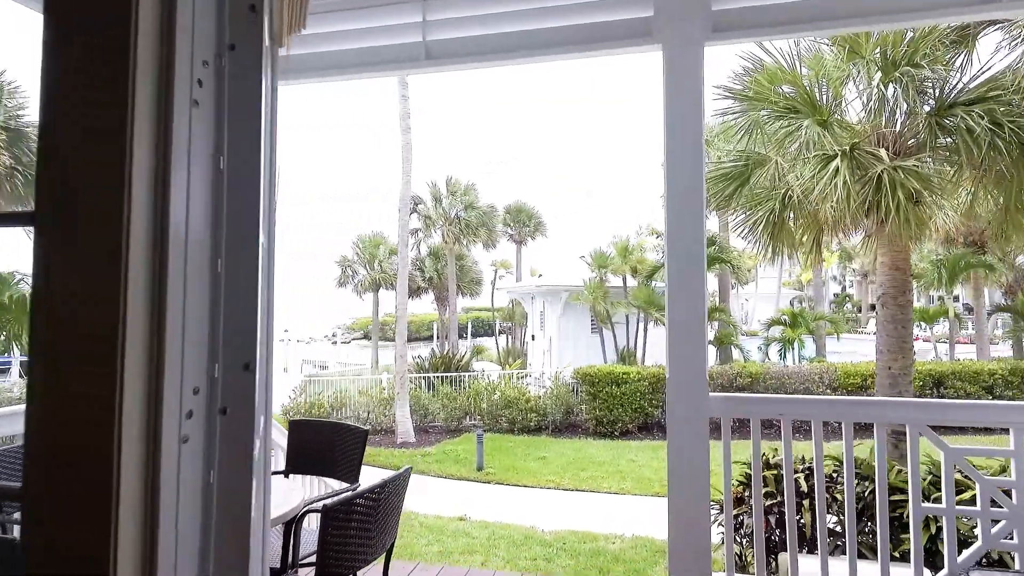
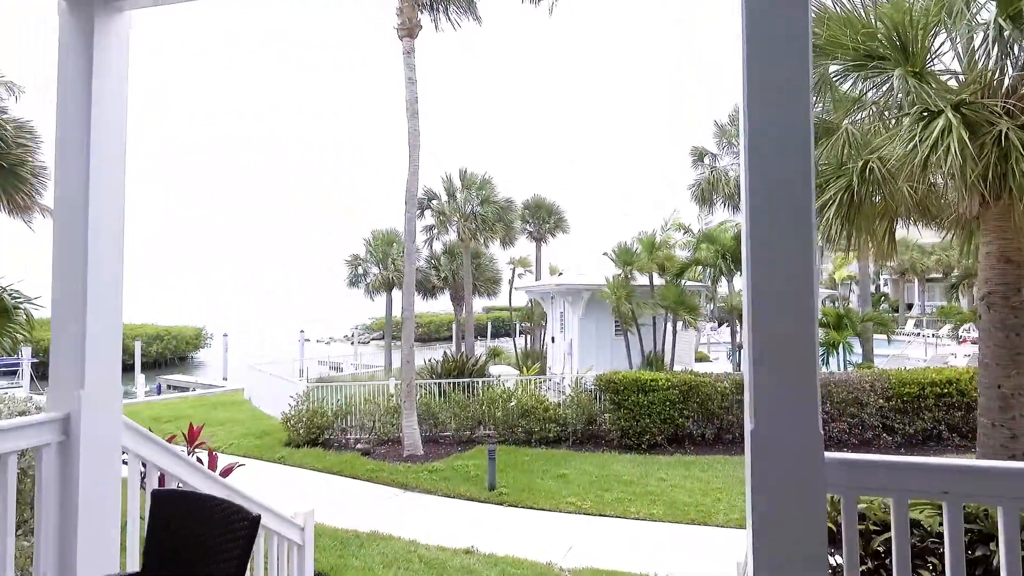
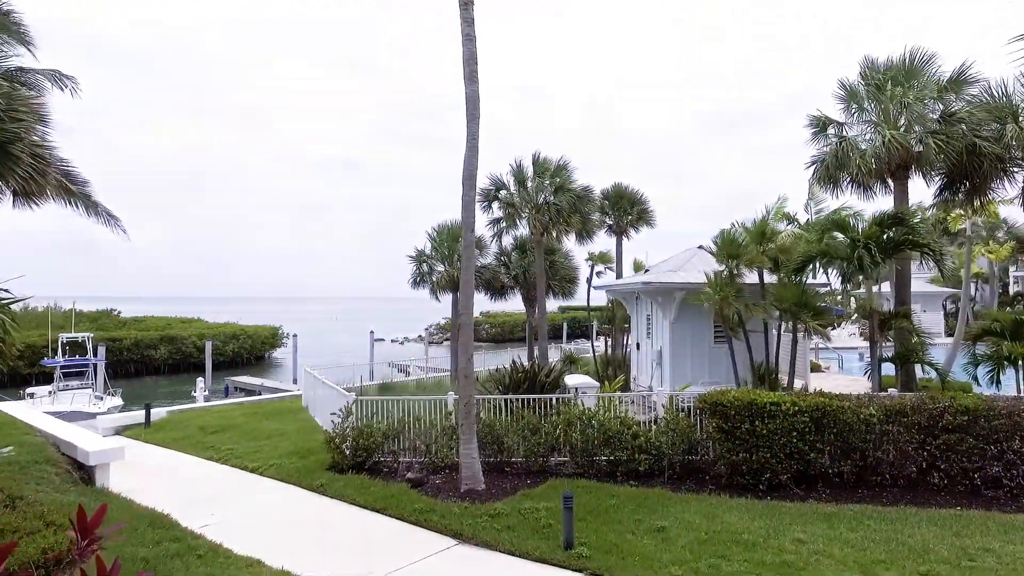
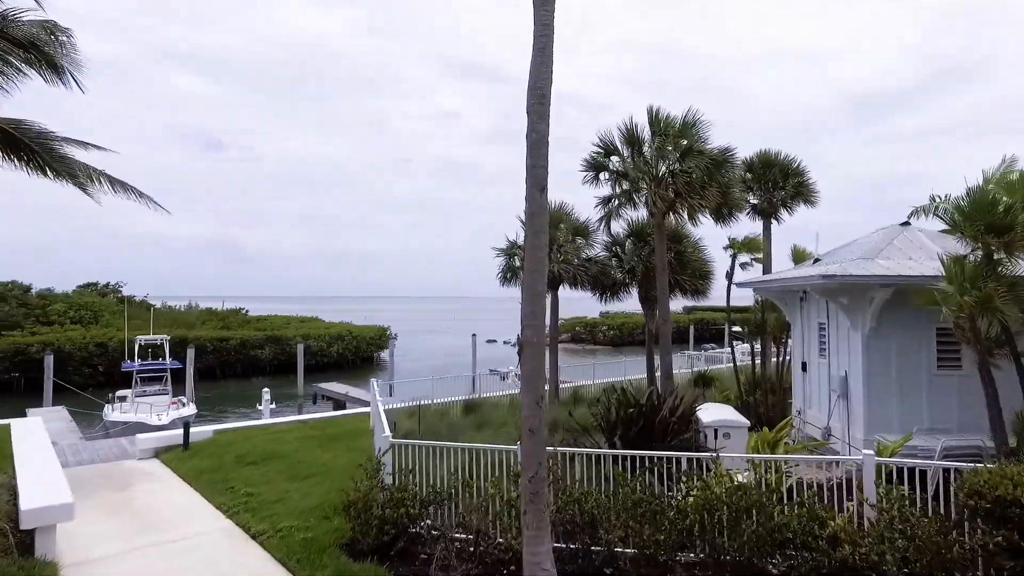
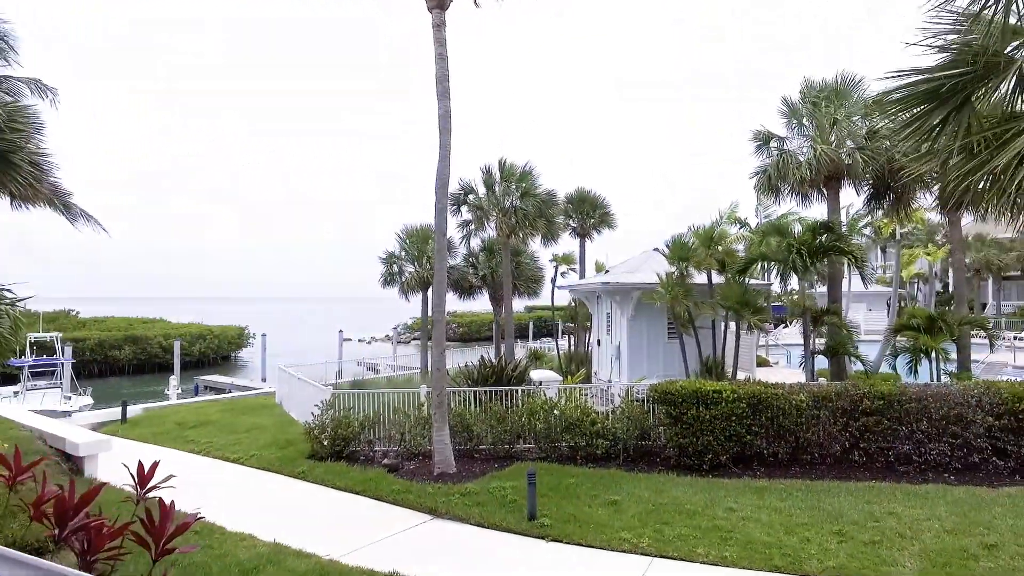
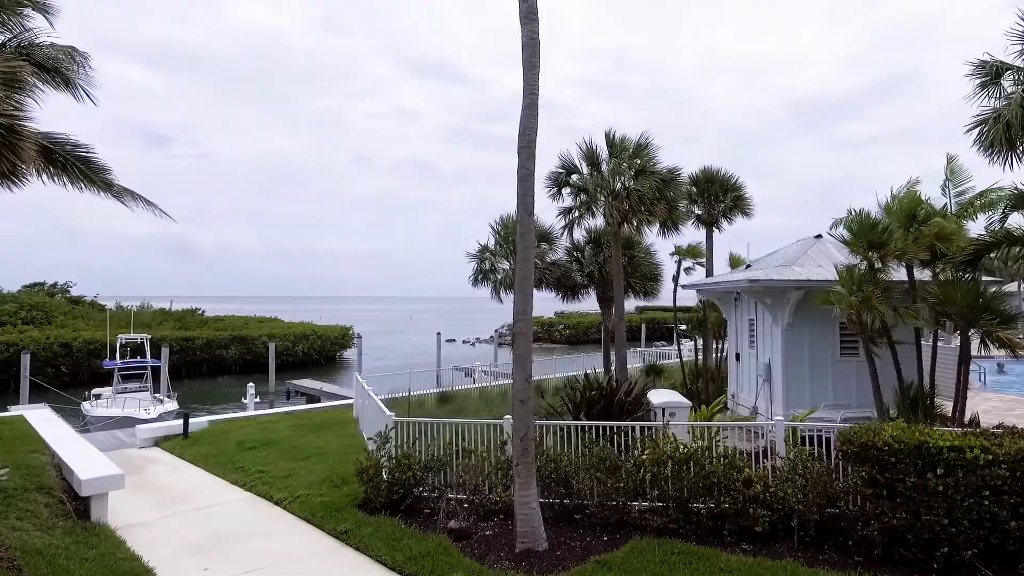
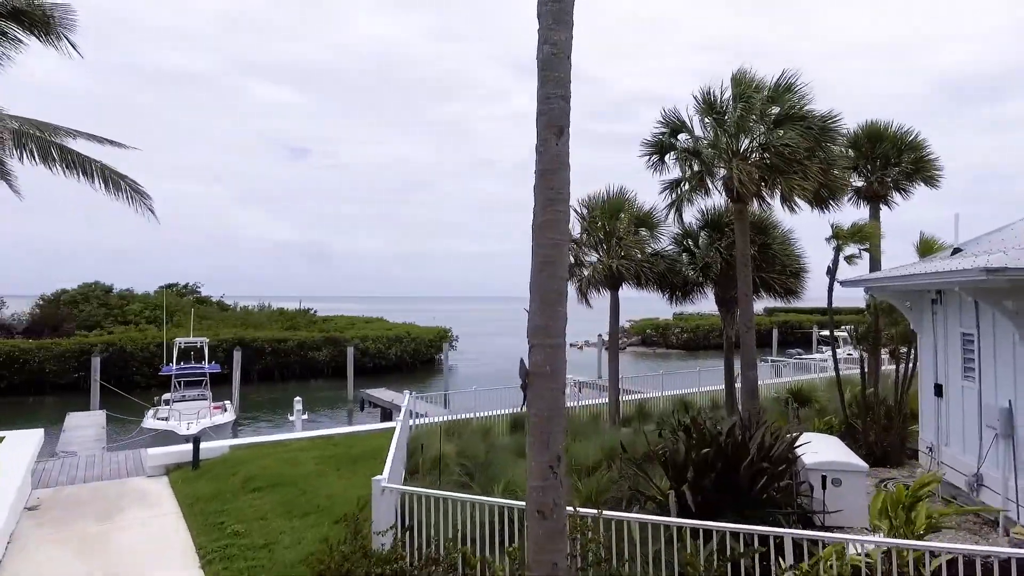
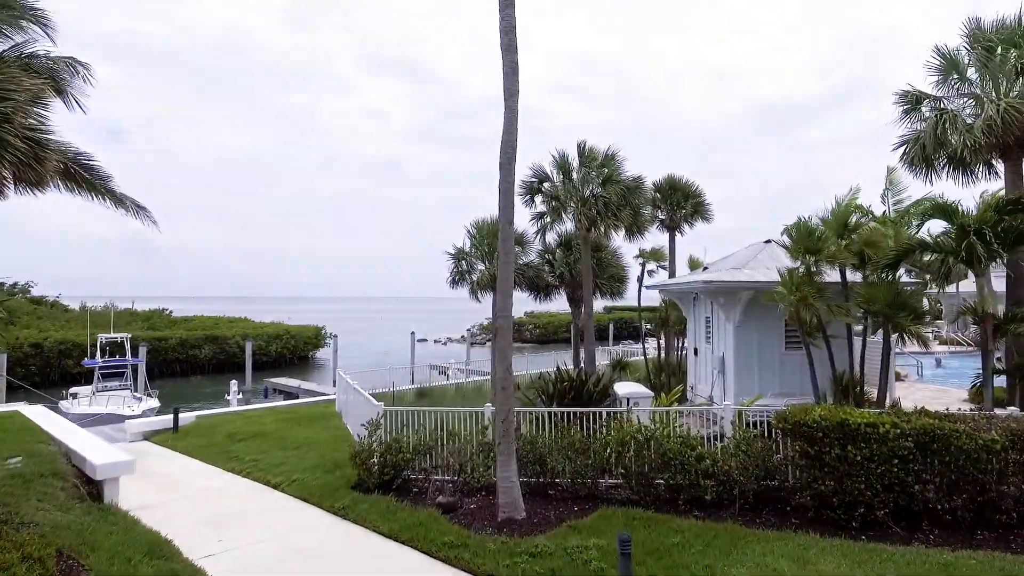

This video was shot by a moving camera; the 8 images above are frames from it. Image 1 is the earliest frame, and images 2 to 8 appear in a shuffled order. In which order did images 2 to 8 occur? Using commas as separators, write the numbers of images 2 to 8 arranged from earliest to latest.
2, 5, 3, 8, 6, 4, 7
